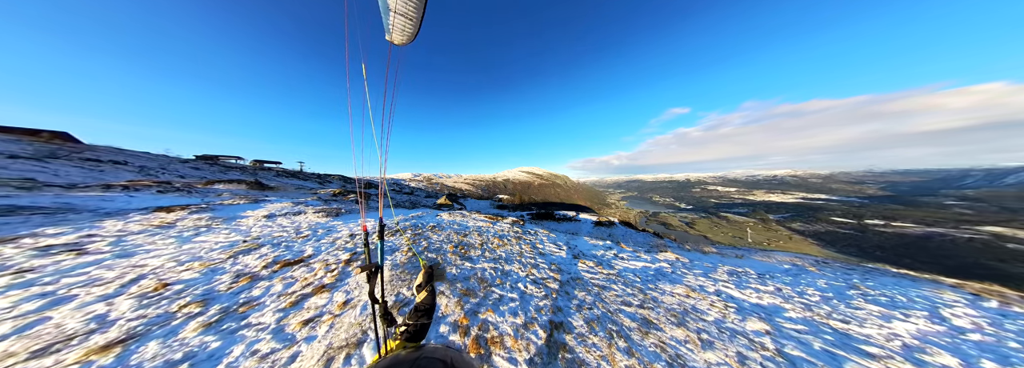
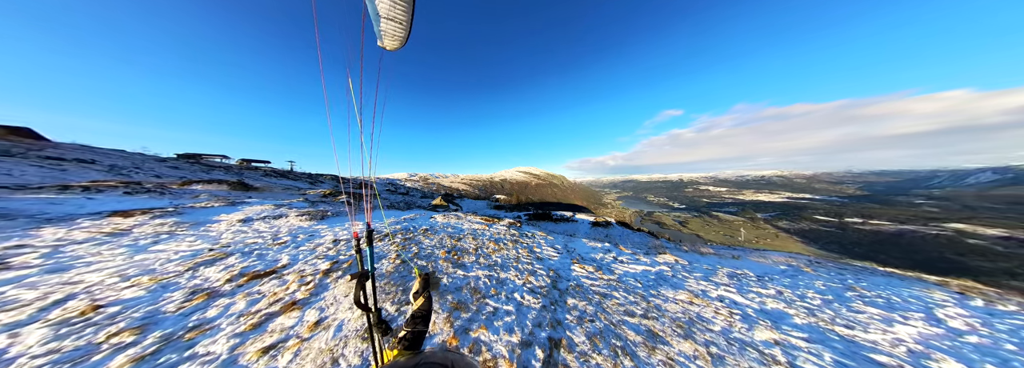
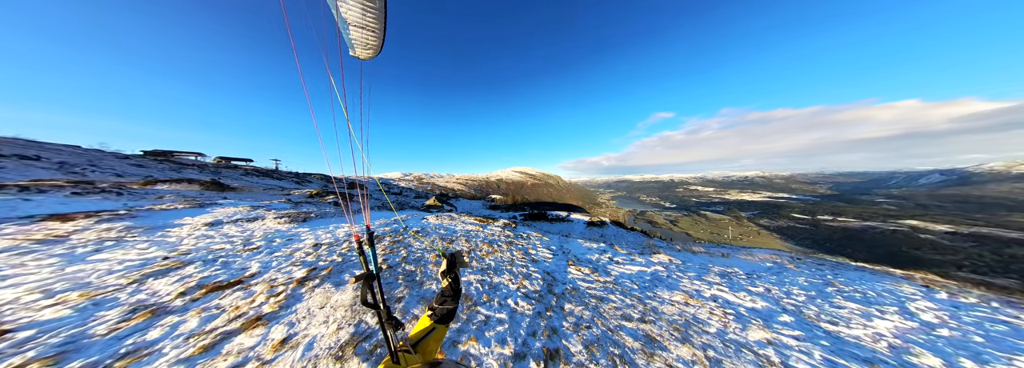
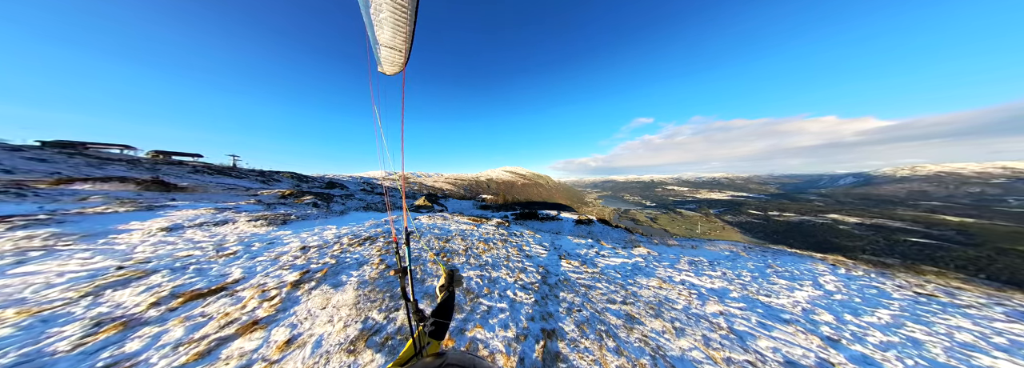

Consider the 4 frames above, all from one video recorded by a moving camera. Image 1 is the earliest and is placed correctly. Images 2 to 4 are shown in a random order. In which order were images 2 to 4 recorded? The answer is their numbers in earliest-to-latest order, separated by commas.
2, 3, 4
